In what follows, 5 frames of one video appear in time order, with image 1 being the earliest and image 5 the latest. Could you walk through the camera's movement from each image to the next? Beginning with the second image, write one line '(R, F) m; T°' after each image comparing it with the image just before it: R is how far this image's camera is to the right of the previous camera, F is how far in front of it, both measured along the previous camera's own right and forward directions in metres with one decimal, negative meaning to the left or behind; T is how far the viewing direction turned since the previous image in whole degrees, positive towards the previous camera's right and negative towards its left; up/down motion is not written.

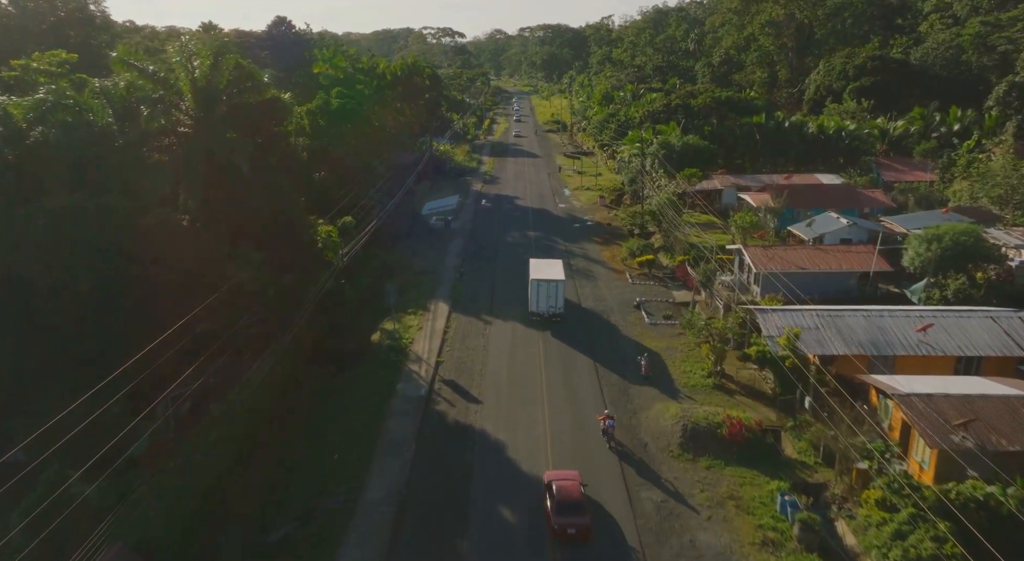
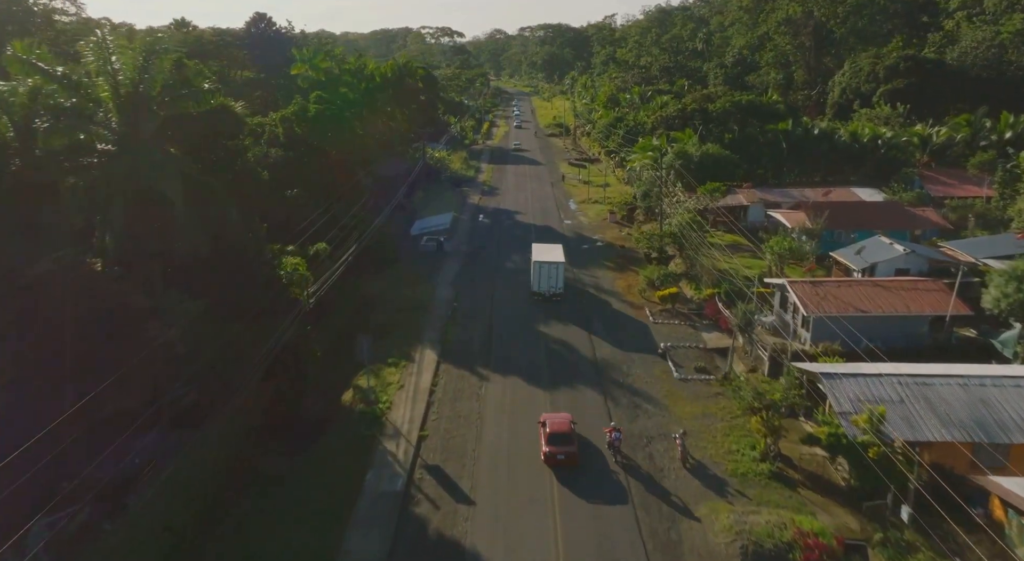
(0.0, +4.1) m; 0°
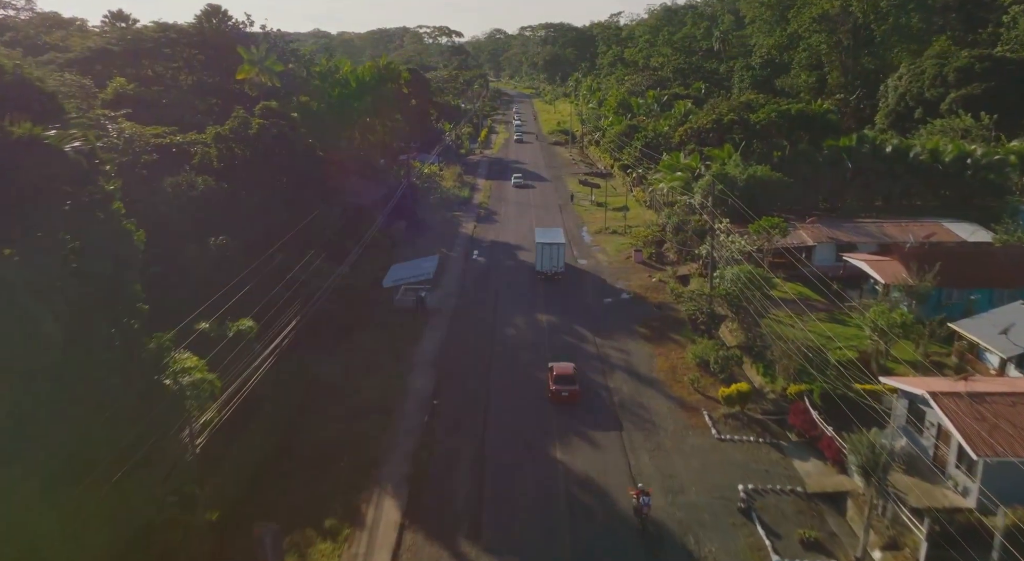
(-0.1, +7.3) m; 0°
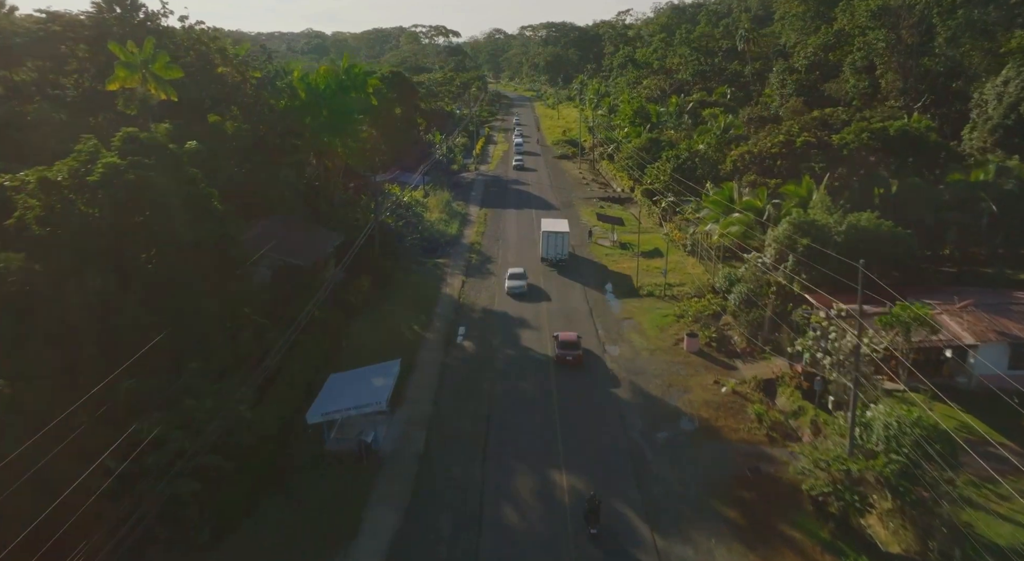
(0.0, +9.3) m; 0°
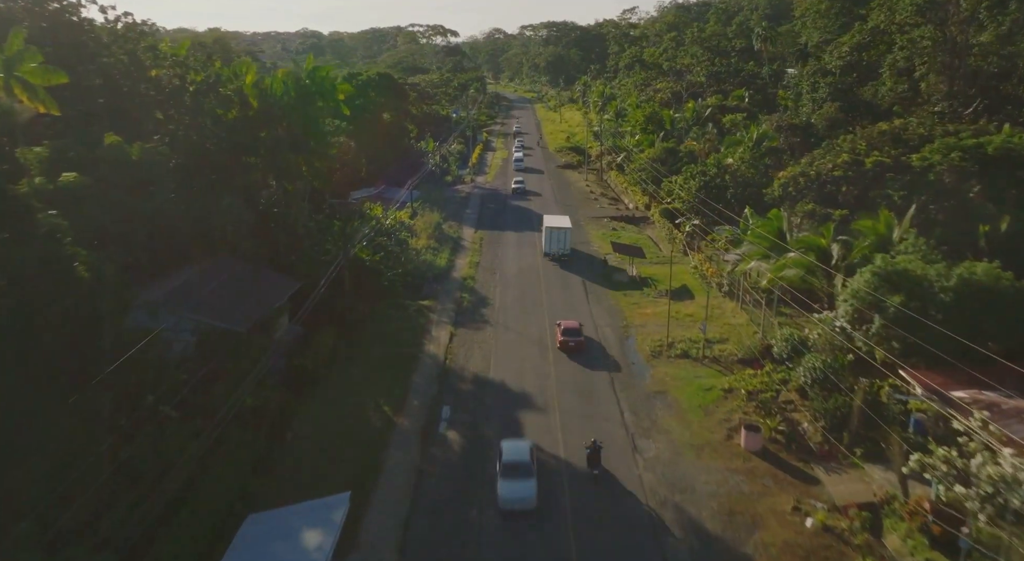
(0.0, +5.4) m; 0°
